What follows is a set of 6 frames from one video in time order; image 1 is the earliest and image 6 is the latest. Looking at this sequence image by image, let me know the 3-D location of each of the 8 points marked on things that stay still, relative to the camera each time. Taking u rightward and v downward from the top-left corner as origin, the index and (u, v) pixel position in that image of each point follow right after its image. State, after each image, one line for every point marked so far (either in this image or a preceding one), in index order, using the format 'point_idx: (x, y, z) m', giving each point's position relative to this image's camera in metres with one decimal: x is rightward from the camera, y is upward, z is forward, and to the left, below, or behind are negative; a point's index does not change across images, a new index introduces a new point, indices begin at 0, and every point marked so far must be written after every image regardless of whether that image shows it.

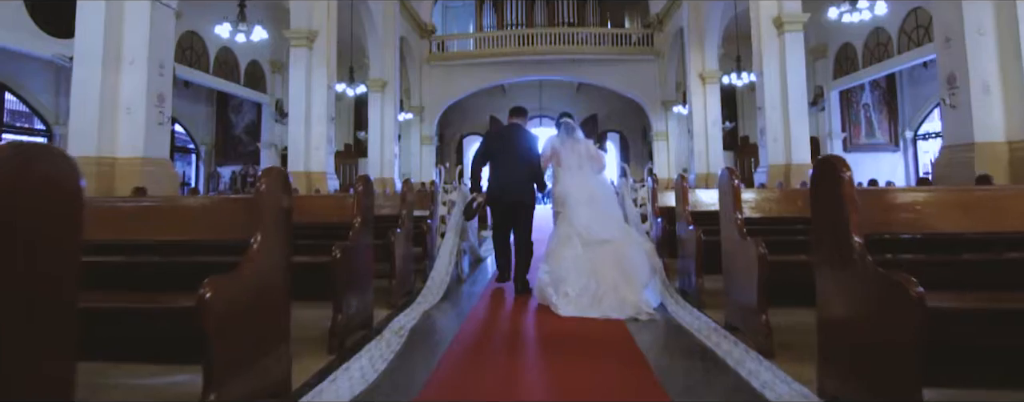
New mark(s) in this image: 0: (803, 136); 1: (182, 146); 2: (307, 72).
0: (+4.4, +1.0, +8.0) m
1: (-7.5, +1.2, +11.9) m
2: (-3.3, +2.0, +8.4) m
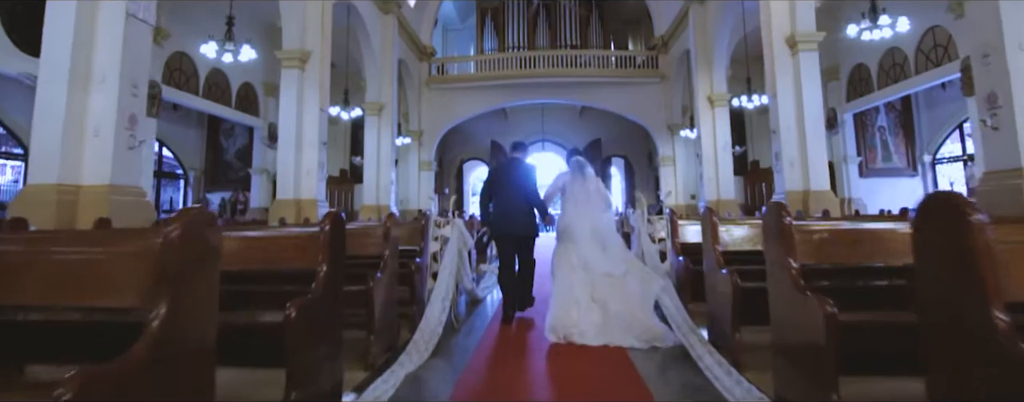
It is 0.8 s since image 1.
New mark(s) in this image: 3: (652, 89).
0: (+4.4, +0.6, +7.6) m
1: (-7.5, +0.7, +11.5) m
2: (-3.3, +1.6, +8.1) m
3: (+3.9, +3.1, +14.7) m
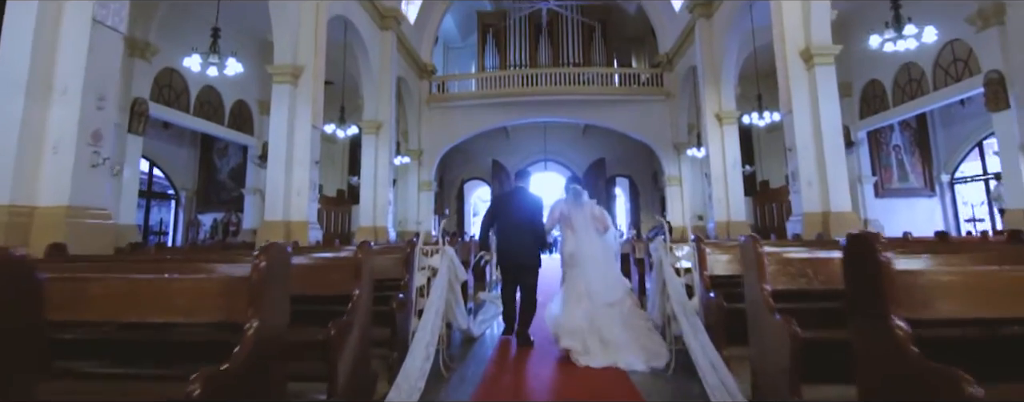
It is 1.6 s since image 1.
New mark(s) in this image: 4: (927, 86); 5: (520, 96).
0: (+4.4, +0.3, +7.1) m
1: (-7.4, +0.2, +11.2) m
2: (-3.2, +1.3, +7.7) m
3: (+3.9, +2.5, +14.3) m
4: (+7.2, +2.0, +9.1) m
5: (+0.2, +2.8, +14.0) m
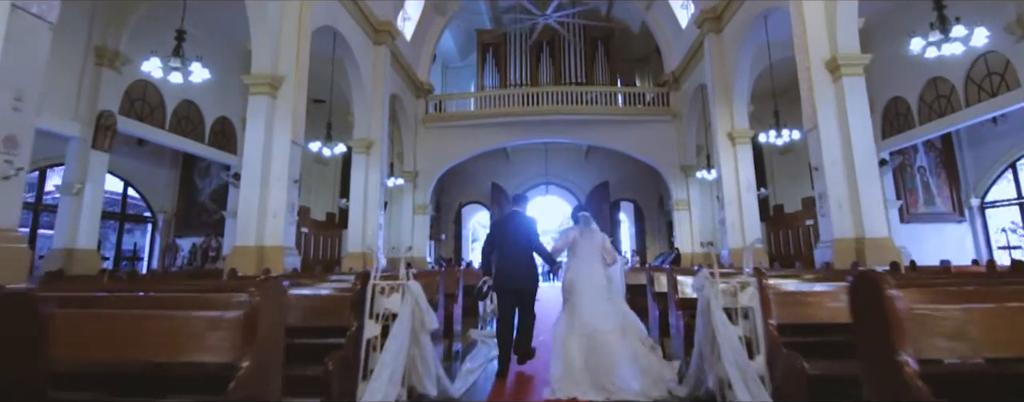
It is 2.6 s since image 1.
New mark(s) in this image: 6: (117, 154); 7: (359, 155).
0: (+4.4, 0.0, +6.4) m
1: (-7.5, -0.2, +10.5) m
2: (-3.3, +1.0, +7.1) m
3: (+3.9, +1.9, +13.7) m
4: (+7.1, +1.6, +8.5) m
5: (+0.2, +2.2, +13.4) m
6: (-7.4, +0.9, +9.8) m
7: (-3.0, +0.9, +10.3) m
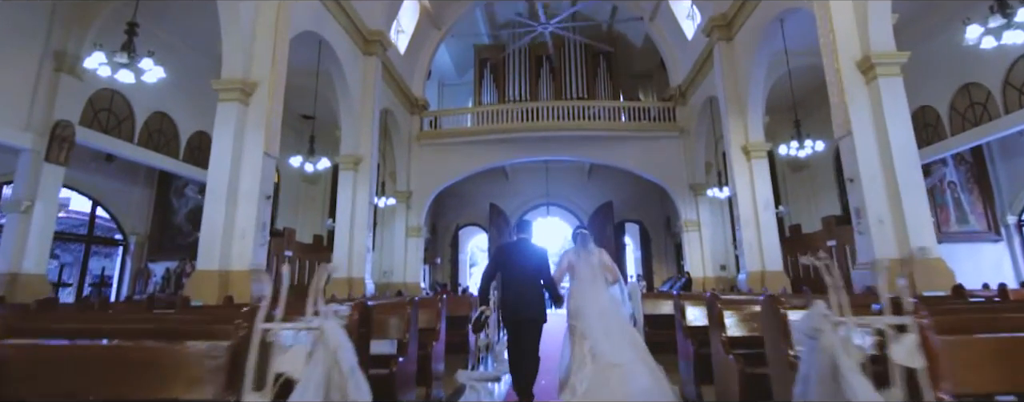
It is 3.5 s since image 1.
0: (+4.4, -0.1, +5.6) m
1: (-7.5, -0.6, +9.7) m
2: (-3.3, +0.8, +6.3) m
3: (+3.9, +1.4, +13.0) m
4: (+7.1, +1.3, +7.8) m
5: (+0.2, +1.7, +12.8) m
6: (-7.4, +0.5, +9.1) m
7: (-3.0, +0.5, +9.6) m
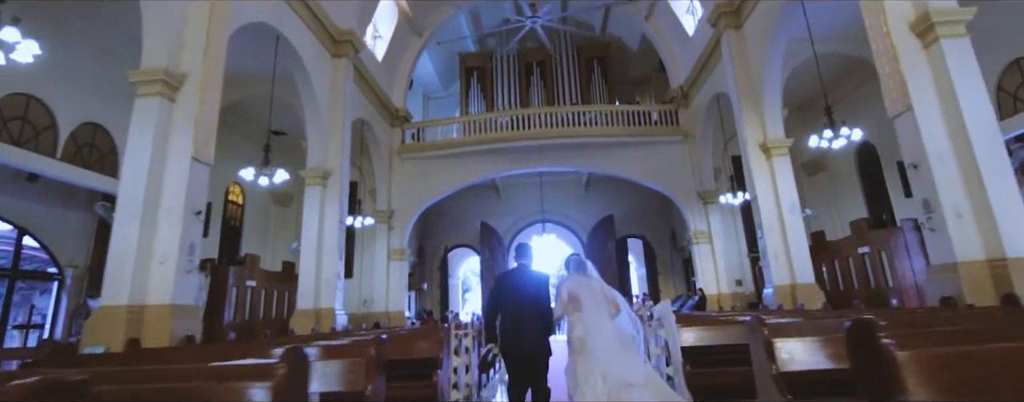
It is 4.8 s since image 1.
0: (+4.3, 0.0, +4.5) m
1: (-7.6, -1.1, +8.4) m
2: (-3.4, +0.6, +5.2) m
3: (+3.7, +1.2, +11.9) m
4: (+6.9, +1.5, +6.7) m
5: (-0.1, +1.3, +11.6) m
6: (-7.5, +0.1, +7.9) m
7: (-3.2, +0.2, +8.4) m
